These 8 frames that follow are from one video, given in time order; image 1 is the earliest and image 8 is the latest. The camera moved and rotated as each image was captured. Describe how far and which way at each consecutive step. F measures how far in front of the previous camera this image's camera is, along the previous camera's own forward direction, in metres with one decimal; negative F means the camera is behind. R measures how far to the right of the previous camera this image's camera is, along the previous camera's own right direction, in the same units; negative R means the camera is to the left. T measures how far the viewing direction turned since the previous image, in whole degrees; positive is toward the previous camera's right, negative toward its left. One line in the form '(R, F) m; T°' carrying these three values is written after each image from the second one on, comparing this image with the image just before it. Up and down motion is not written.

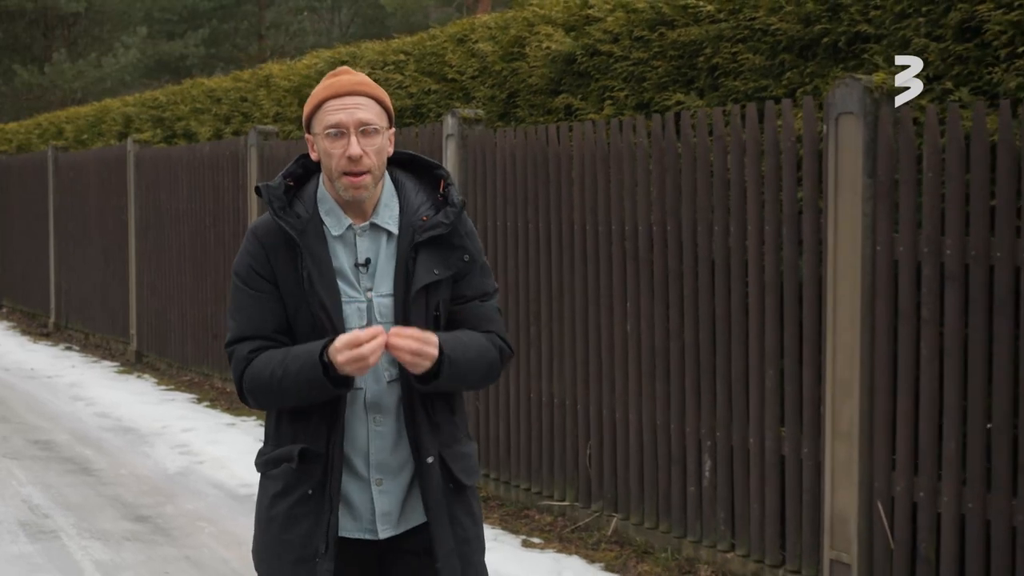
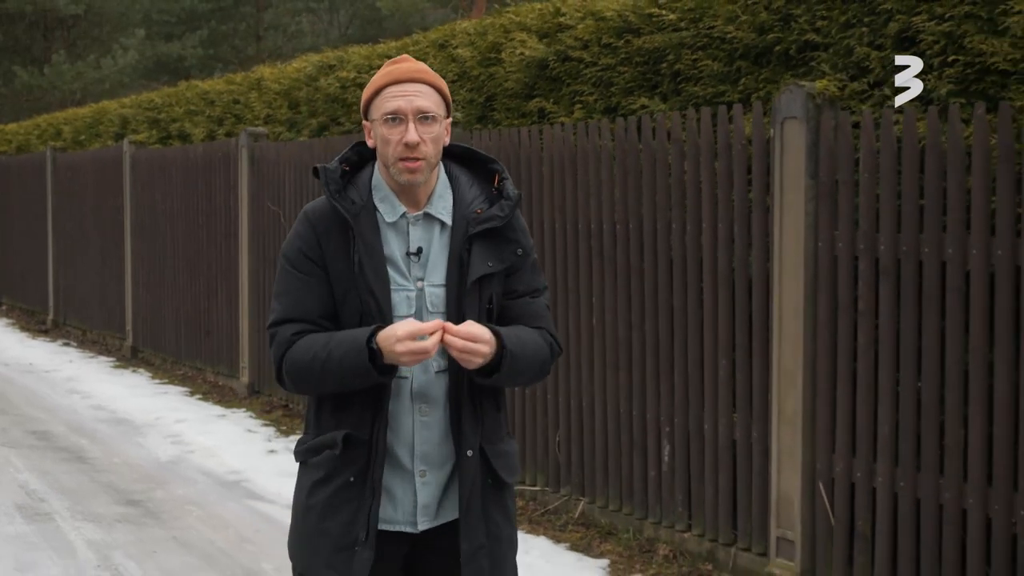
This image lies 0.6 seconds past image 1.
(+0.1, -0.3) m; 0°
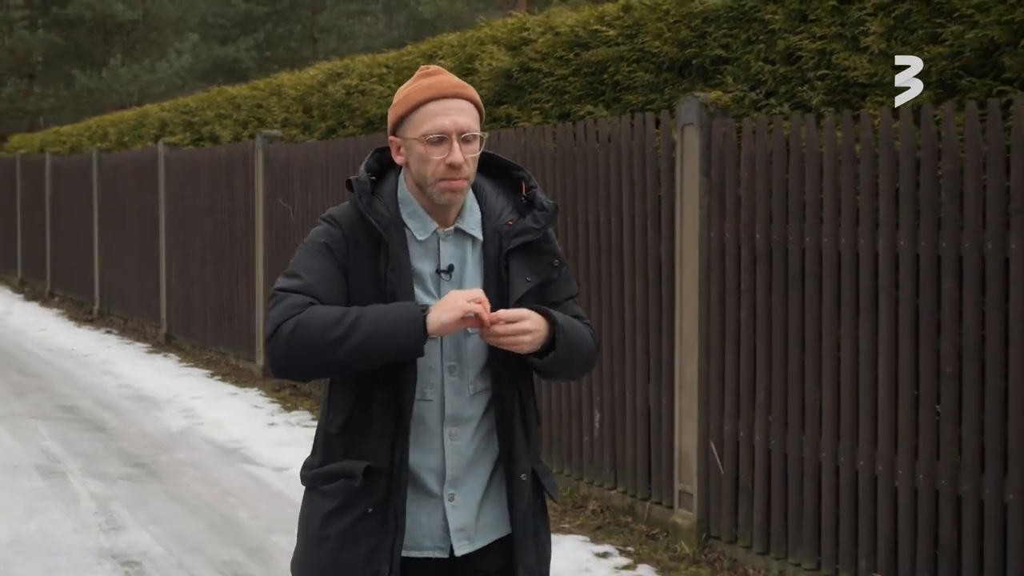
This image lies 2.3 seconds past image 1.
(+0.5, -0.7) m; -3°
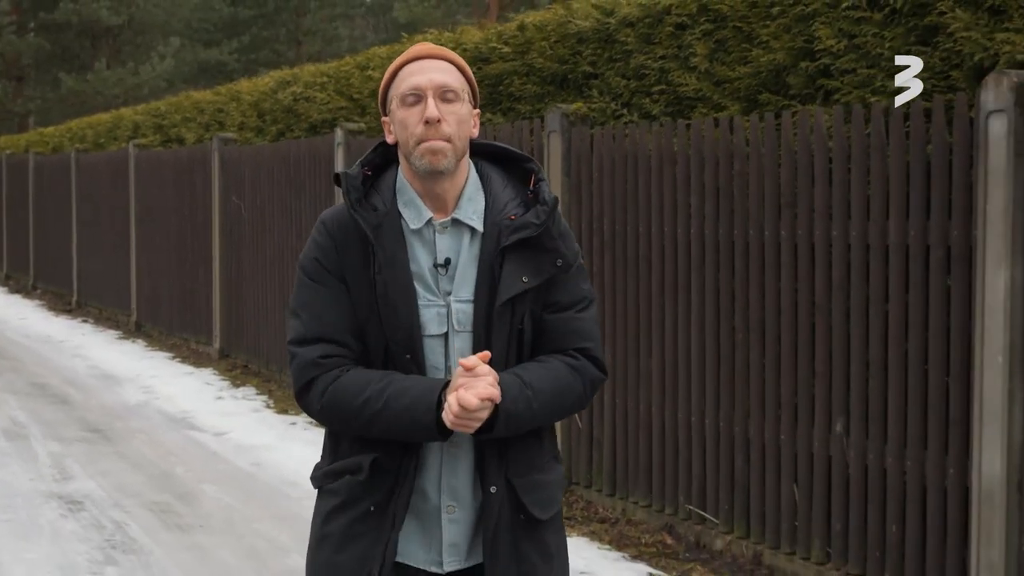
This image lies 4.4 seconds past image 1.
(+0.4, -0.9) m; 0°
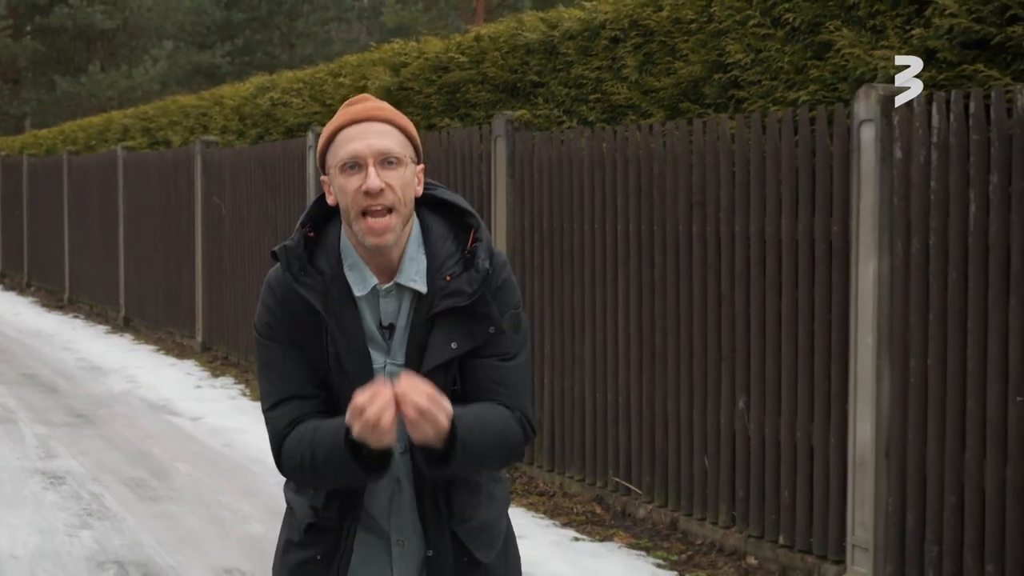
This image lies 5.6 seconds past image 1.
(+0.2, -0.5) m; 0°
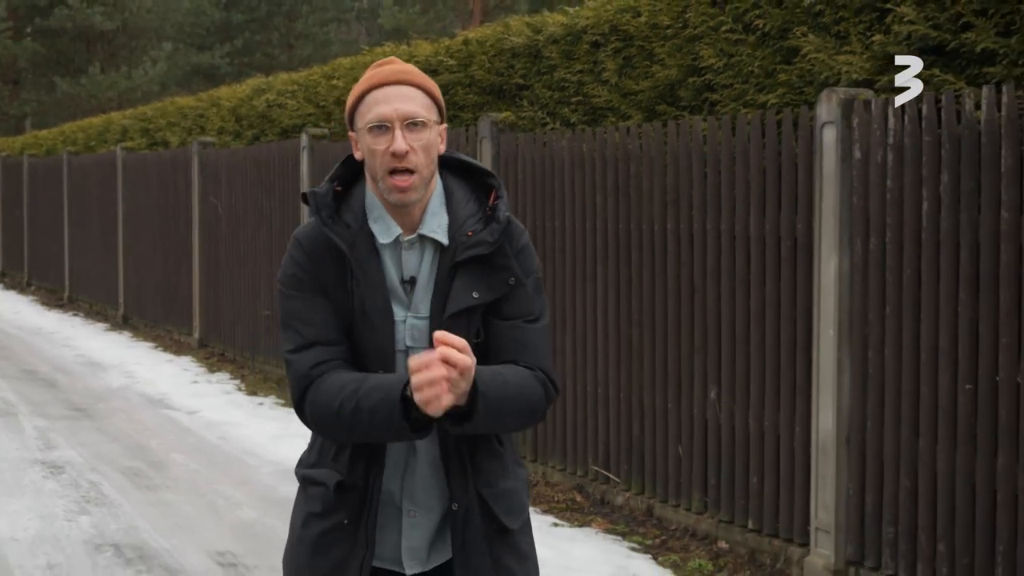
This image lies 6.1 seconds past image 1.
(+0.1, -0.2) m; 0°
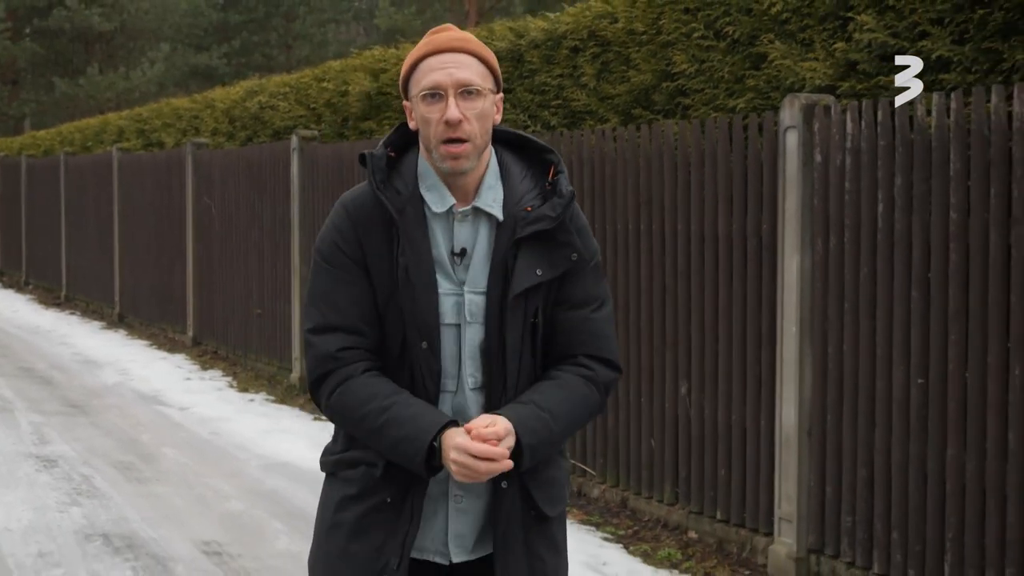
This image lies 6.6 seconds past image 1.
(+0.1, -0.2) m; 0°
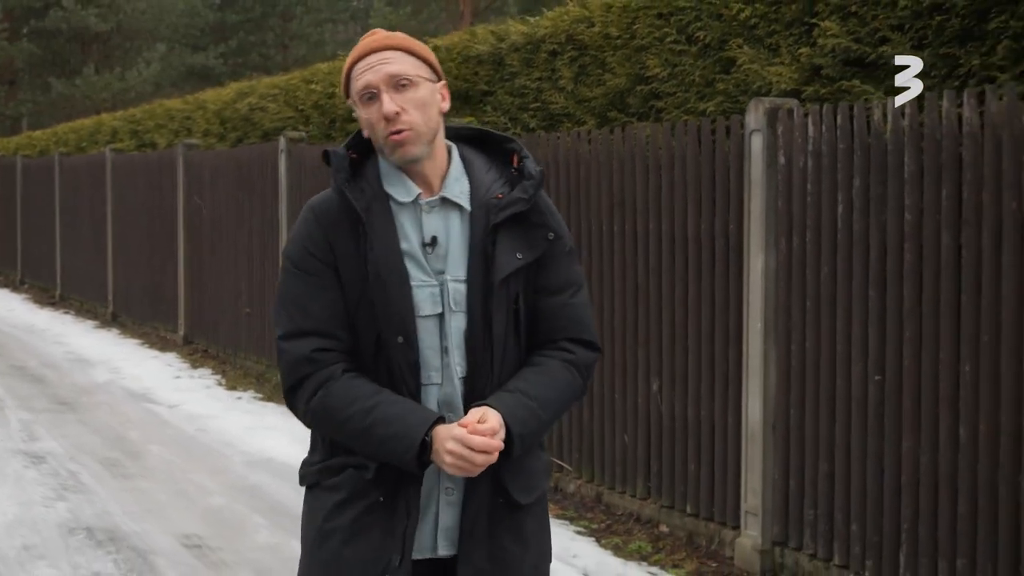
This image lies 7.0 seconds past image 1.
(+0.1, -0.1) m; 0°
